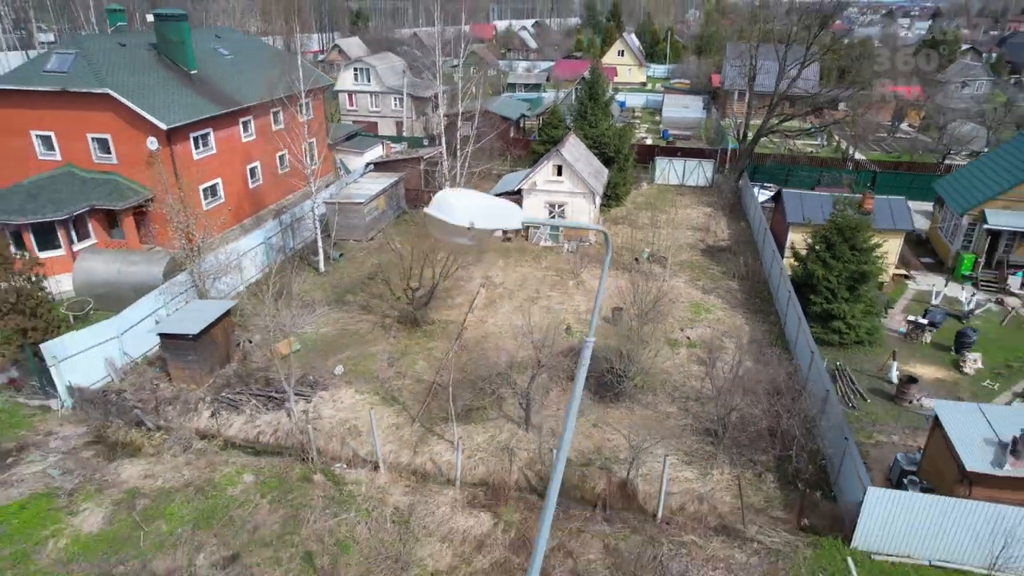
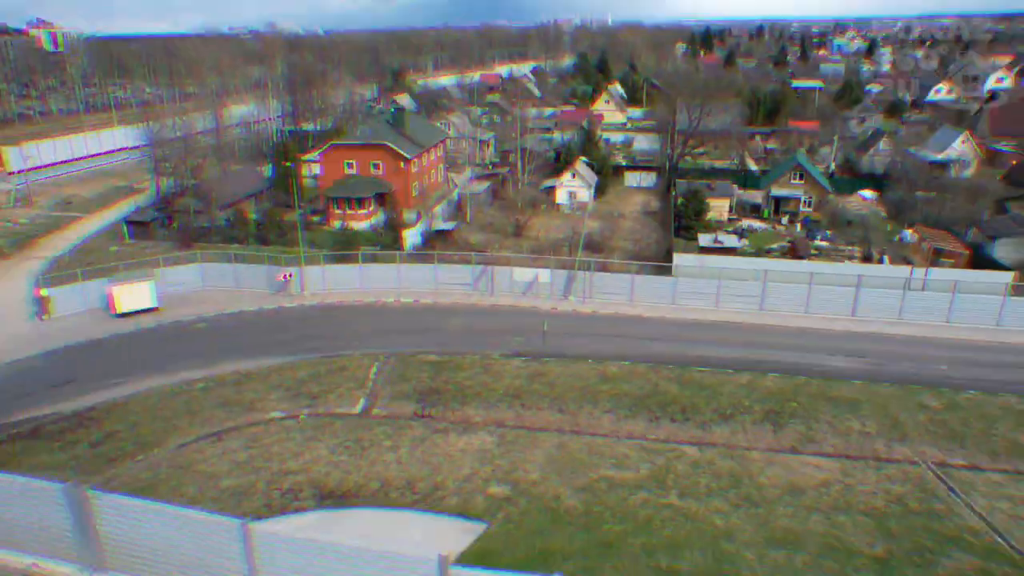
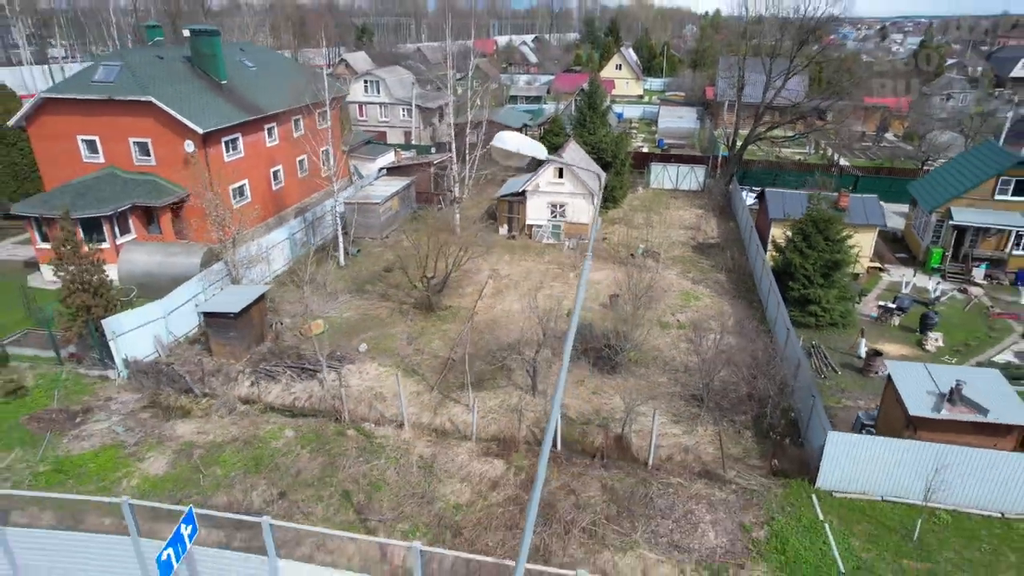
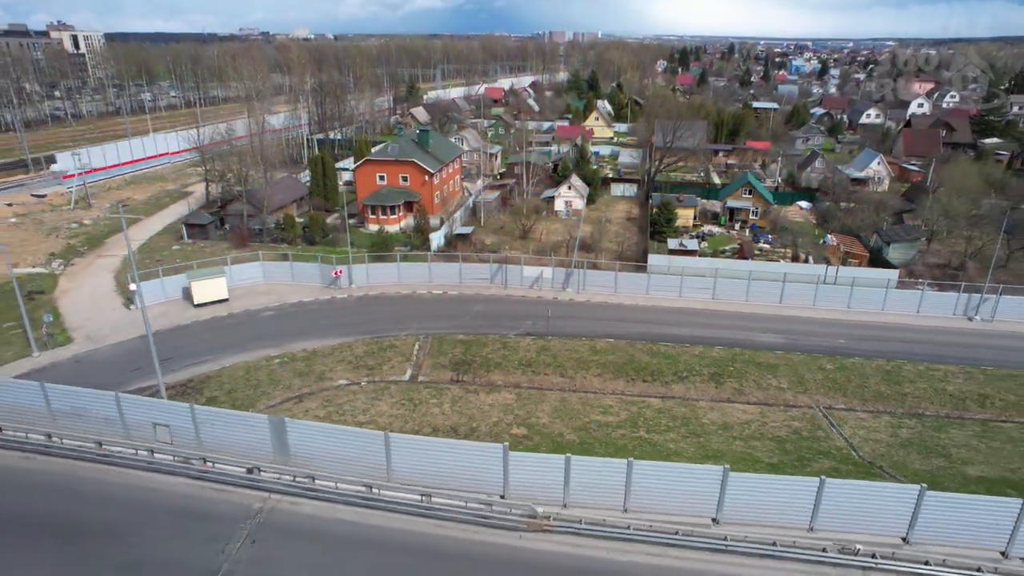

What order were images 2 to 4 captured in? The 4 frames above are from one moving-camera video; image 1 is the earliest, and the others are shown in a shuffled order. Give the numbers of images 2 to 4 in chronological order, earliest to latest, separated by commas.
3, 2, 4
